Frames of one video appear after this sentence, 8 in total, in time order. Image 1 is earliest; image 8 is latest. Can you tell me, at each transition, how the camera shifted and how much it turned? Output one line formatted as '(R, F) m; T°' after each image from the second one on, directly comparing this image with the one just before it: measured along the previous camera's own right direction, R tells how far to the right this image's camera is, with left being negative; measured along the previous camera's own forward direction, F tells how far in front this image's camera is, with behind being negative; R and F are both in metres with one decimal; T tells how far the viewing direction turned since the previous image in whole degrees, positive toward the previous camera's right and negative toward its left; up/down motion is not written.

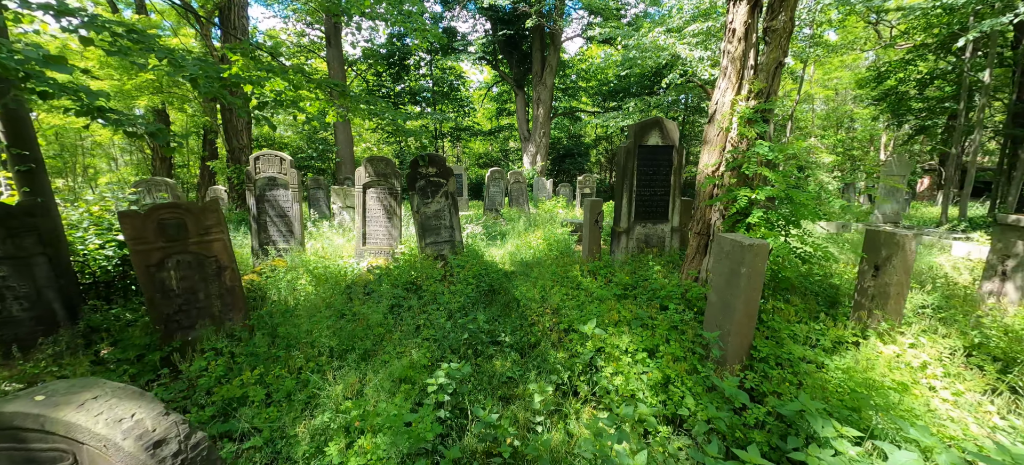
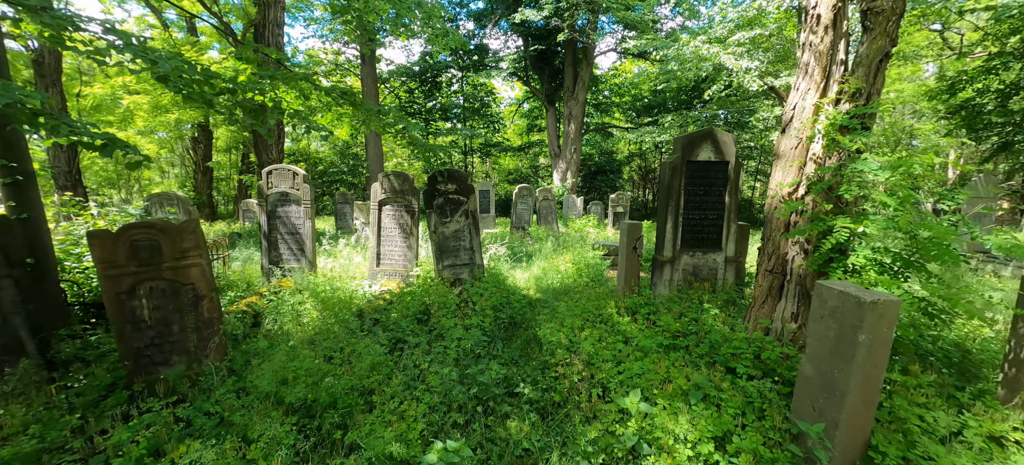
(0.0, +0.7) m; -4°
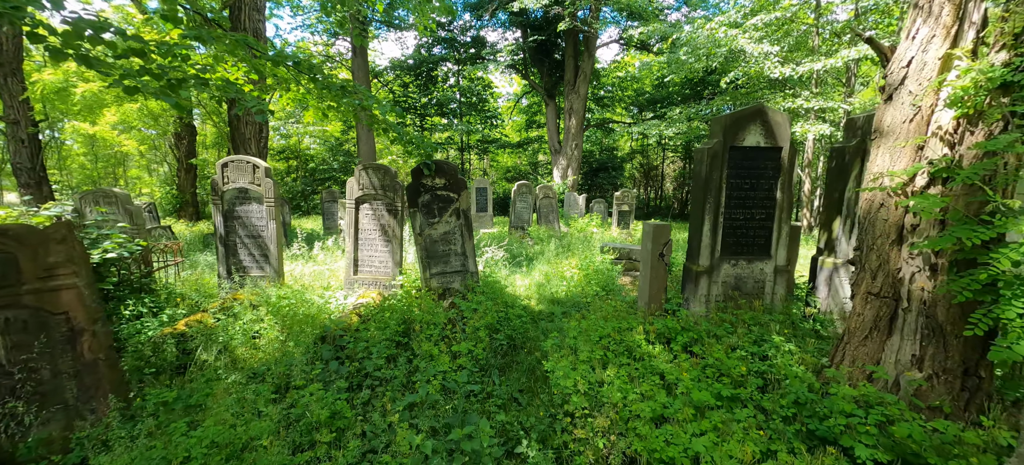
(0.0, +0.9) m; 0°
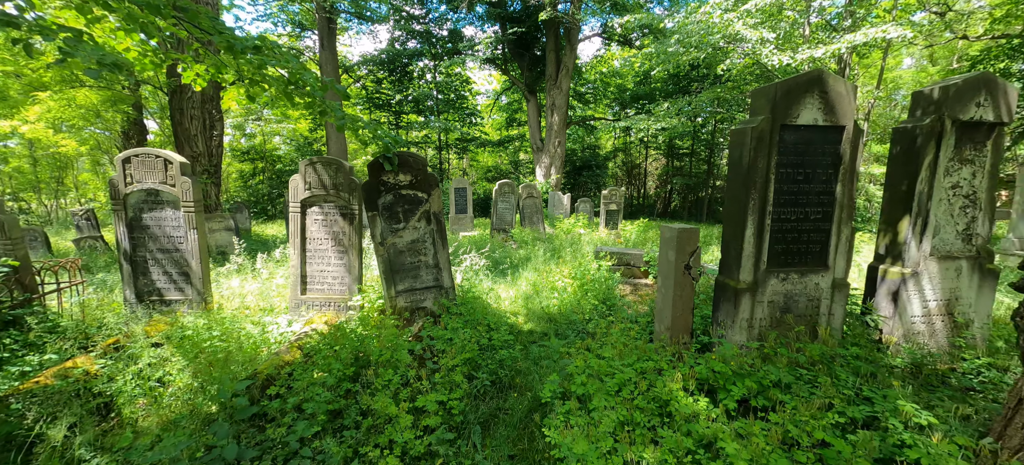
(0.0, +0.9) m; +3°
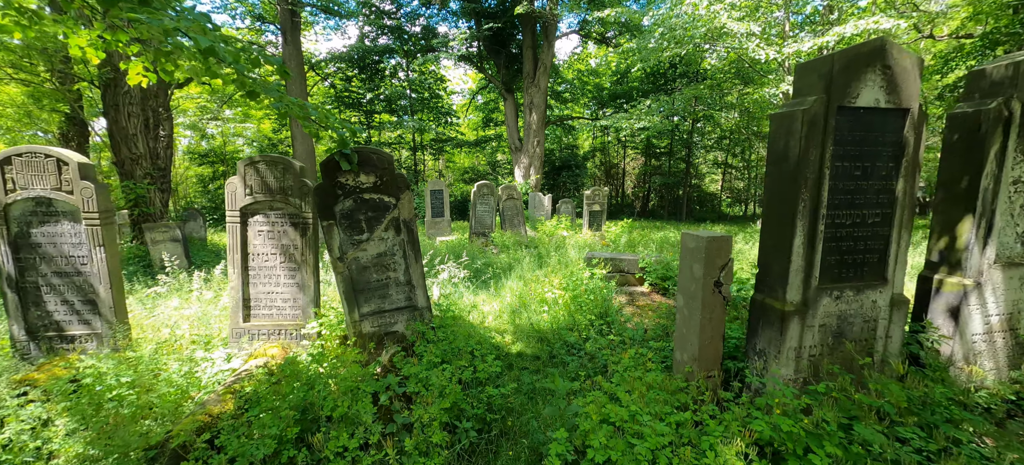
(-0.1, +0.7) m; +3°
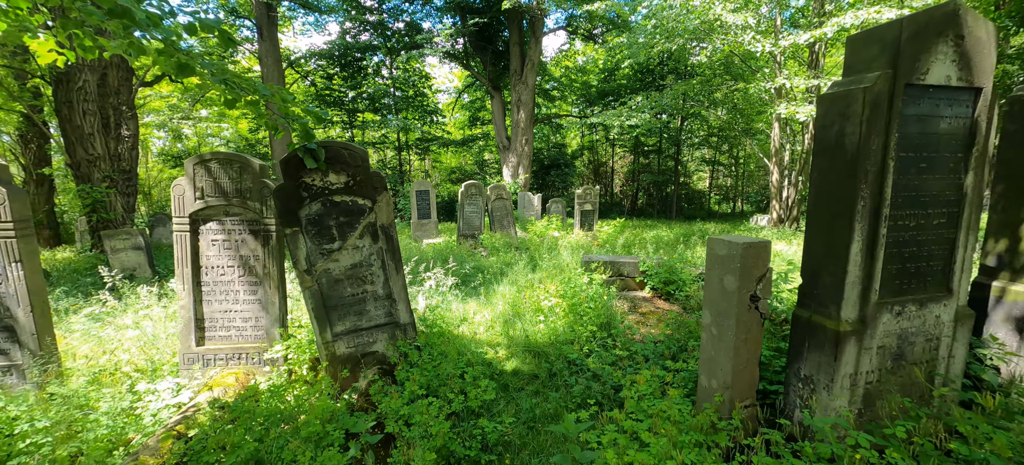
(0.0, +0.4) m; +2°
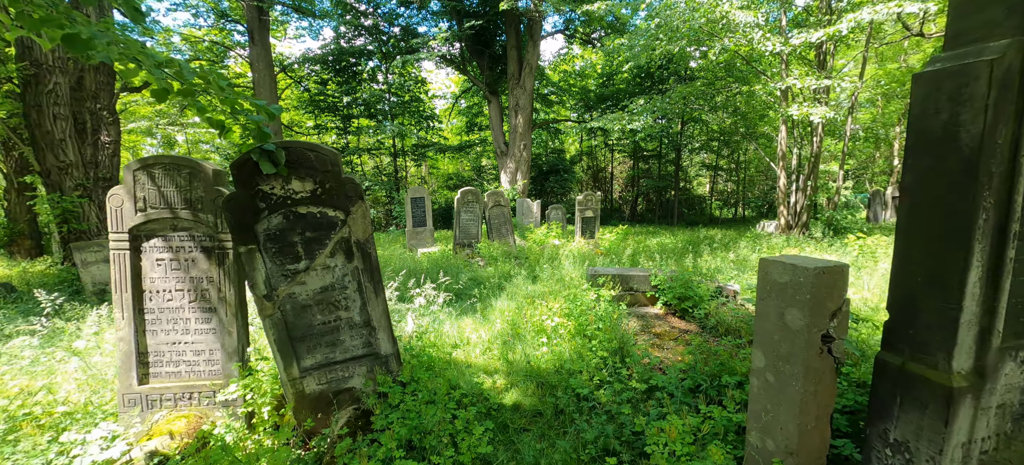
(0.0, +0.5) m; 0°
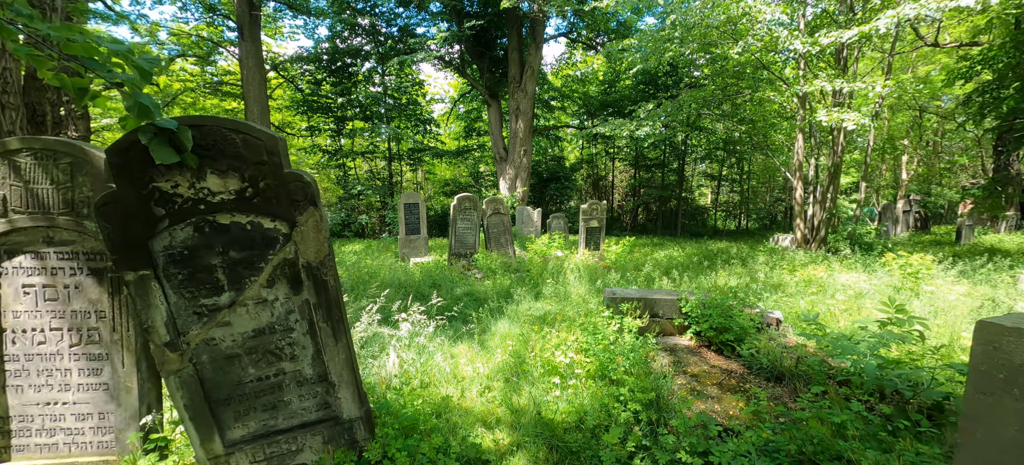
(-0.1, +0.8) m; +1°
